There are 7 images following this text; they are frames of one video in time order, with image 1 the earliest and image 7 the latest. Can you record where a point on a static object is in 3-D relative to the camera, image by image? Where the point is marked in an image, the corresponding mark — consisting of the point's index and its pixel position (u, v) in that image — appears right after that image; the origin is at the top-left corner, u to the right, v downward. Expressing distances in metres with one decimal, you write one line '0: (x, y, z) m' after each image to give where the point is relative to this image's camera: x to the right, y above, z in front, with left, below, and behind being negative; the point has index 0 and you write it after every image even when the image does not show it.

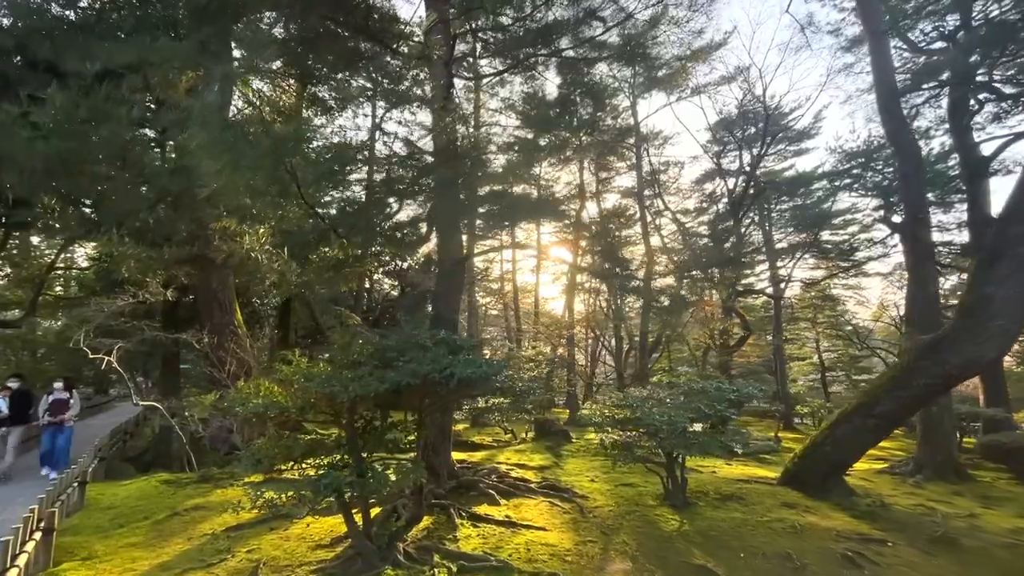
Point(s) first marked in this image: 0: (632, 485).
0: (+1.3, -2.0, +6.1) m
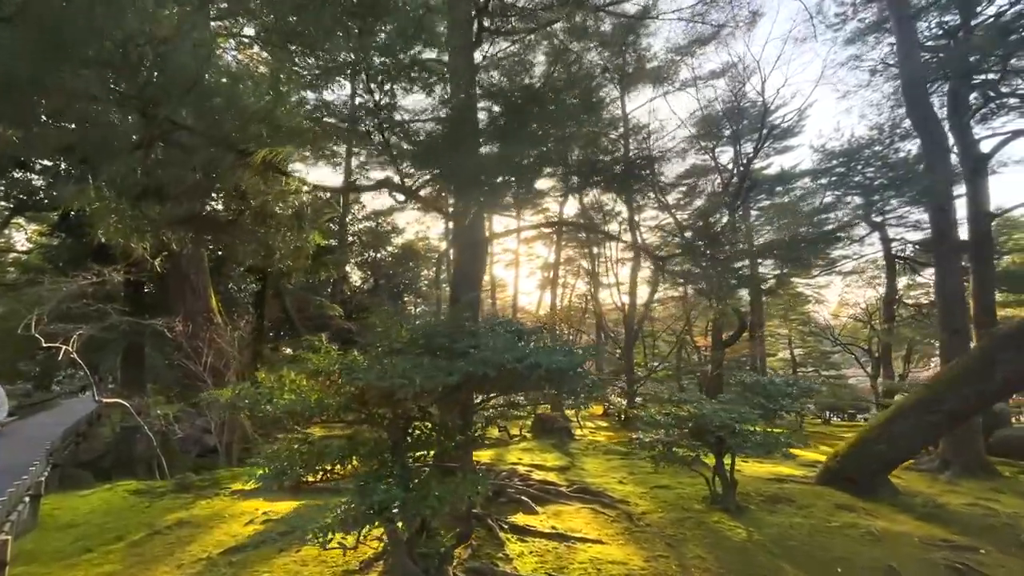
0: (+1.5, -1.9, +5.6) m
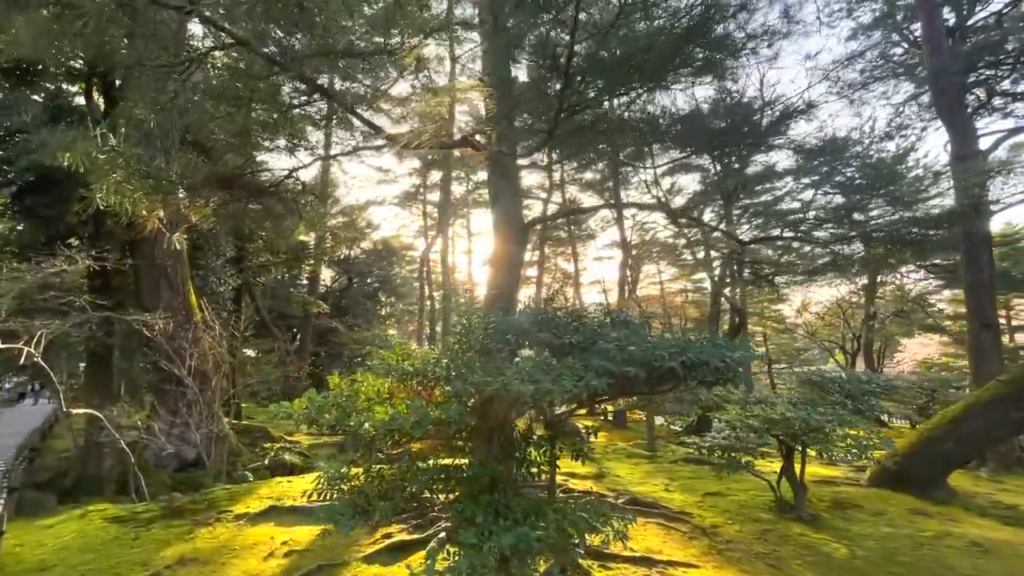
0: (+1.8, -1.8, +5.1) m
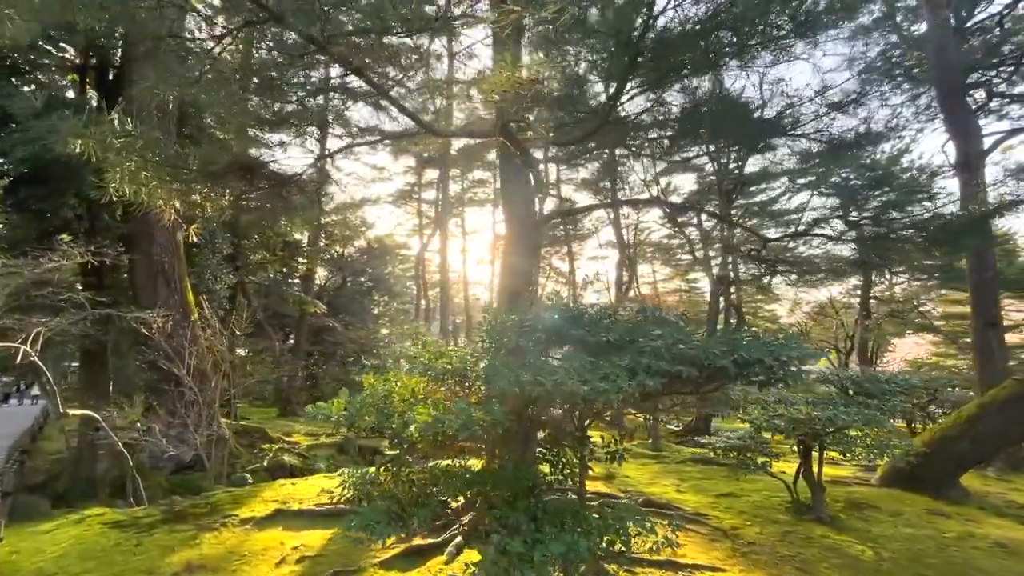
0: (+1.9, -1.8, +5.0) m
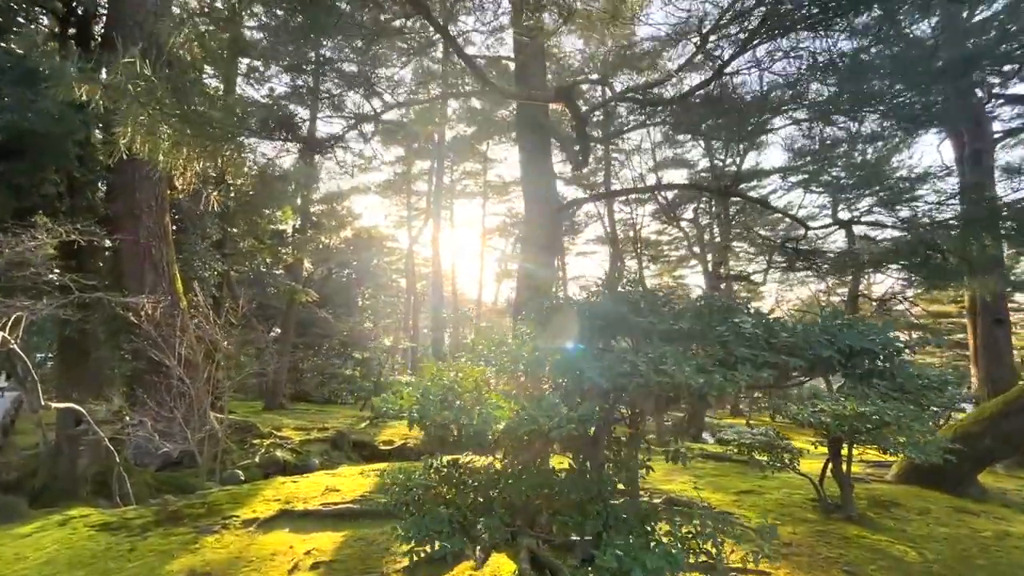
0: (+2.0, -1.7, +4.9) m
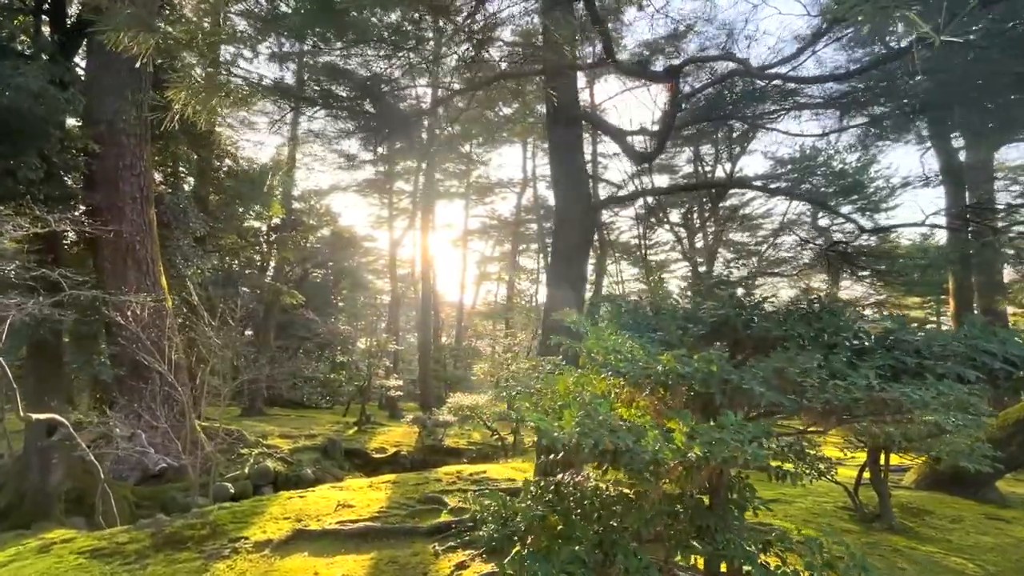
0: (+2.2, -1.7, +4.7) m
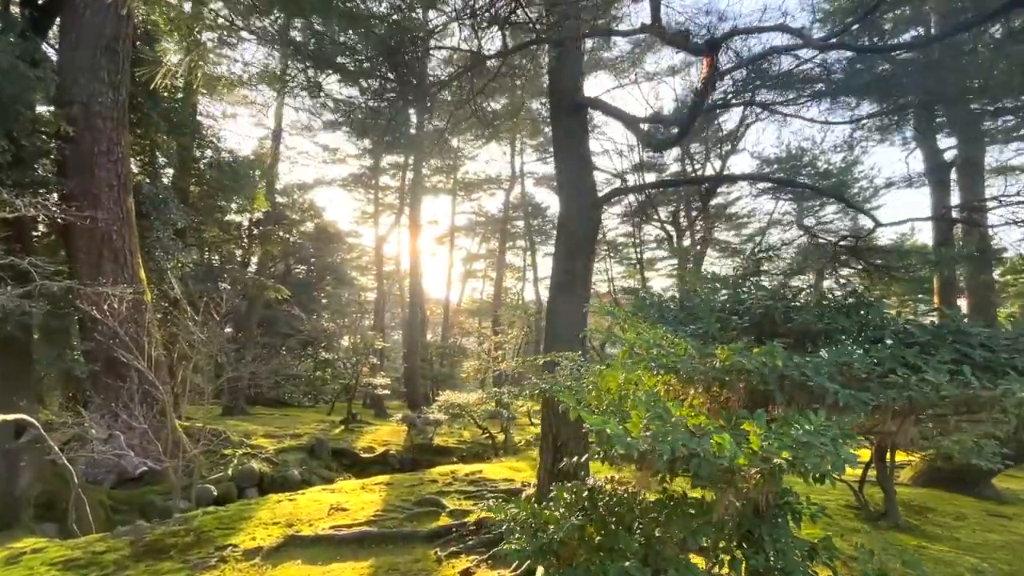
0: (+2.2, -1.7, +4.6) m
